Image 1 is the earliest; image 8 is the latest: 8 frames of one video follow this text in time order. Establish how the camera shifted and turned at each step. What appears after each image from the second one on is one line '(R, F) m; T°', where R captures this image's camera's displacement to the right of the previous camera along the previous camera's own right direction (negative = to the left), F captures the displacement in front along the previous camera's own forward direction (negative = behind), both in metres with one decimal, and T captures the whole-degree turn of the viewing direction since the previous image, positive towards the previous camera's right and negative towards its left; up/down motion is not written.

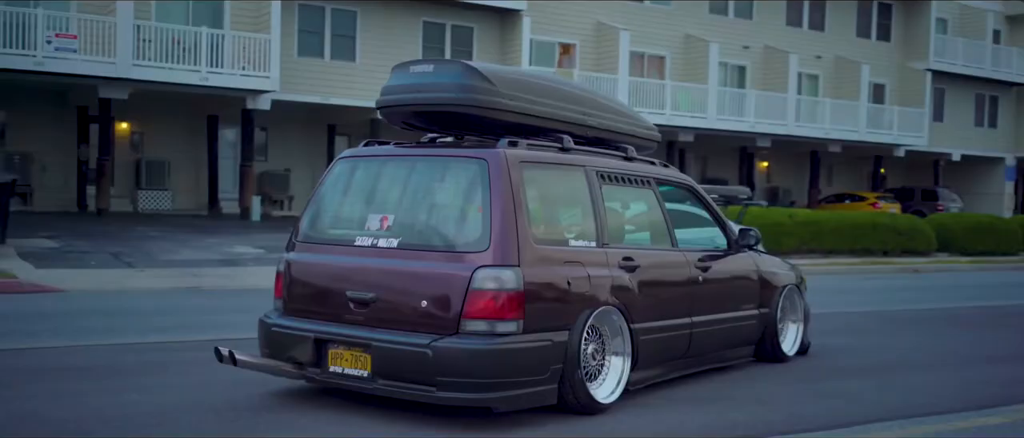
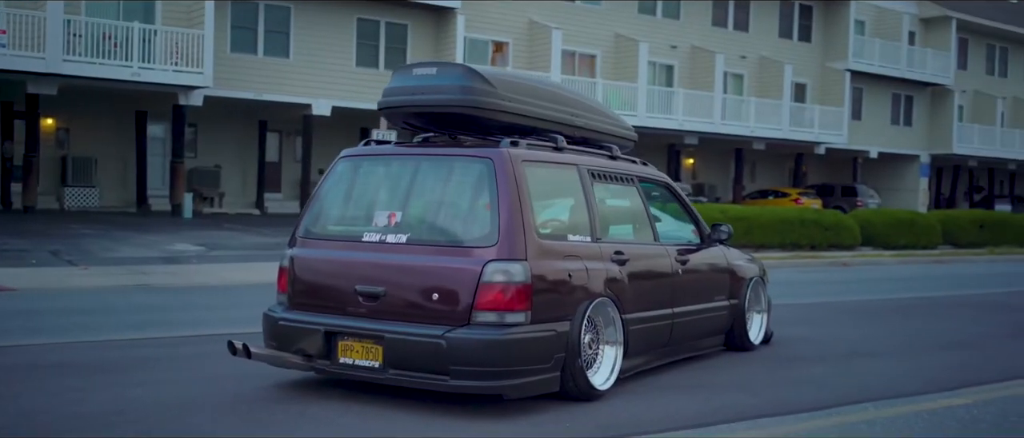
(-0.5, -0.3) m; +4°
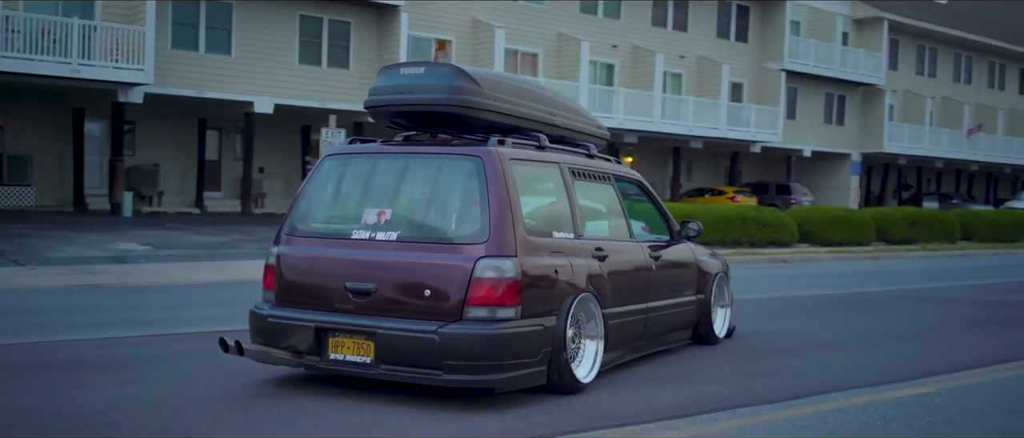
(-0.3, -0.1) m; +3°
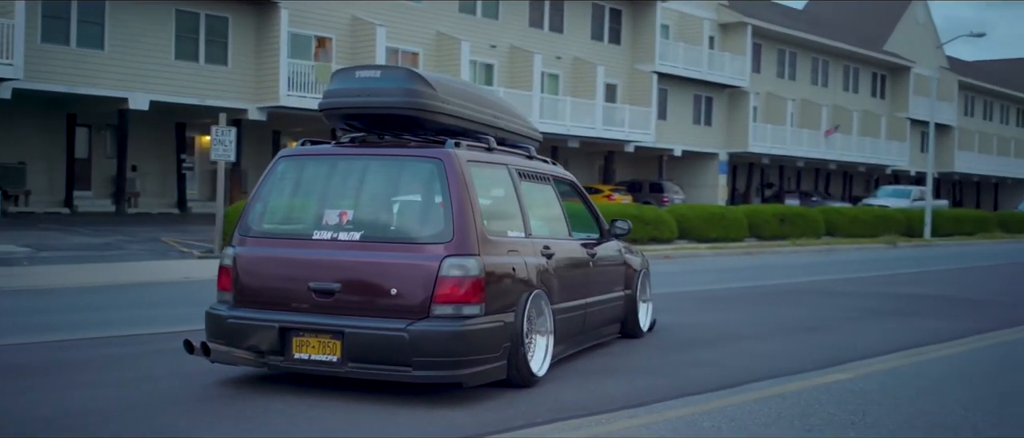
(-0.6, -0.2) m; +7°
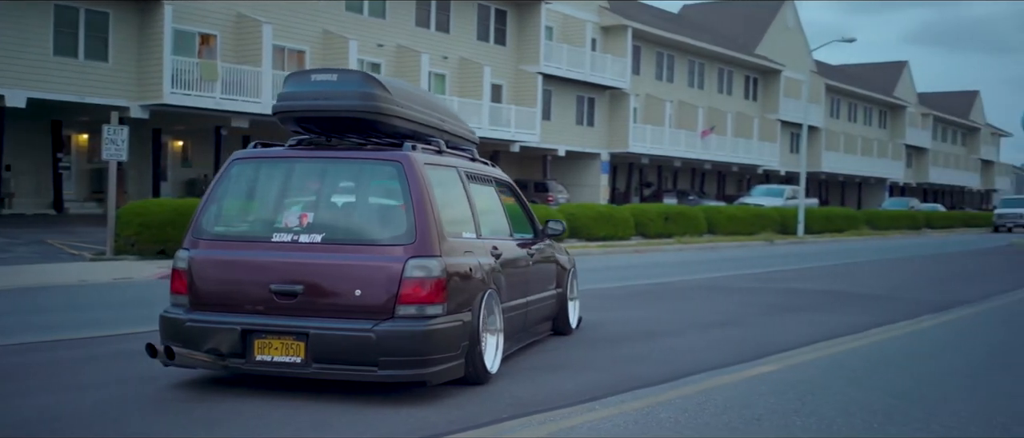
(-0.5, -0.2) m; +7°
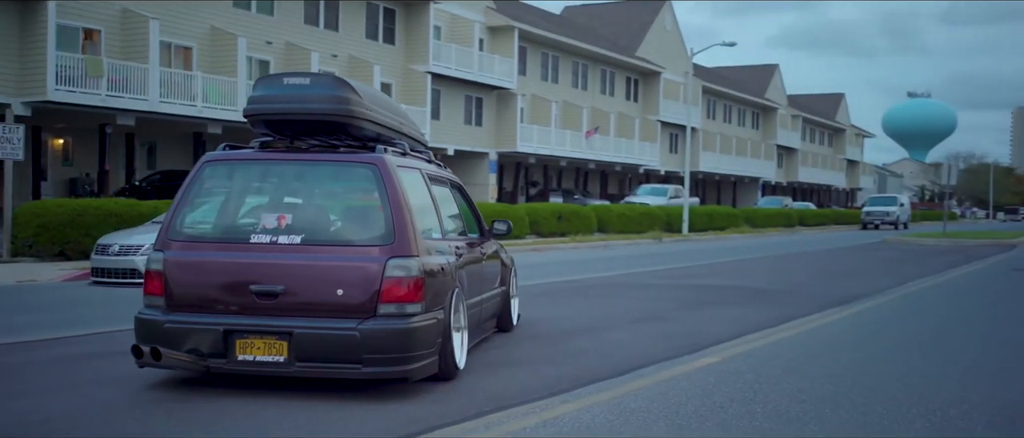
(-0.6, -0.2) m; +6°
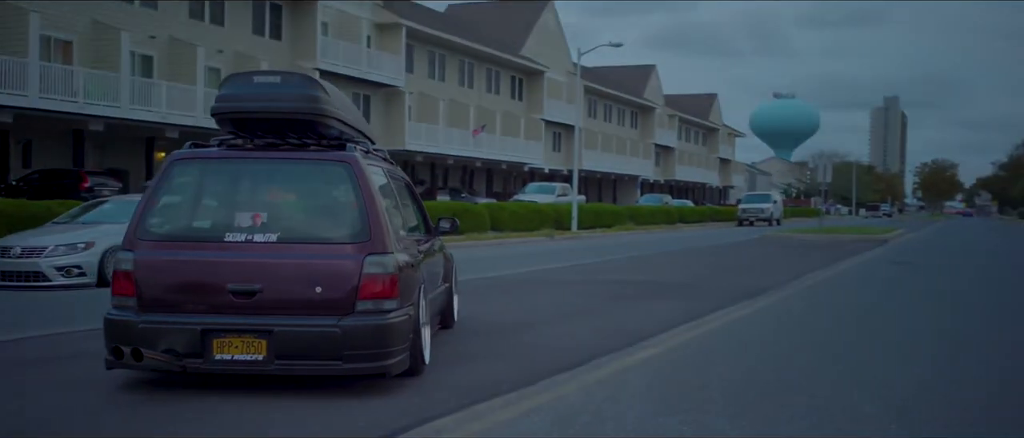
(-0.6, -0.1) m; +6°
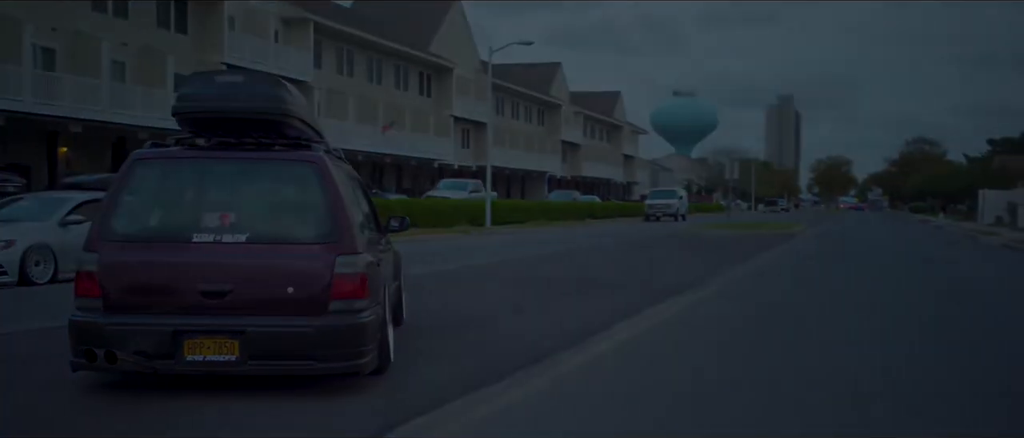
(-0.4, -0.1) m; +5°
